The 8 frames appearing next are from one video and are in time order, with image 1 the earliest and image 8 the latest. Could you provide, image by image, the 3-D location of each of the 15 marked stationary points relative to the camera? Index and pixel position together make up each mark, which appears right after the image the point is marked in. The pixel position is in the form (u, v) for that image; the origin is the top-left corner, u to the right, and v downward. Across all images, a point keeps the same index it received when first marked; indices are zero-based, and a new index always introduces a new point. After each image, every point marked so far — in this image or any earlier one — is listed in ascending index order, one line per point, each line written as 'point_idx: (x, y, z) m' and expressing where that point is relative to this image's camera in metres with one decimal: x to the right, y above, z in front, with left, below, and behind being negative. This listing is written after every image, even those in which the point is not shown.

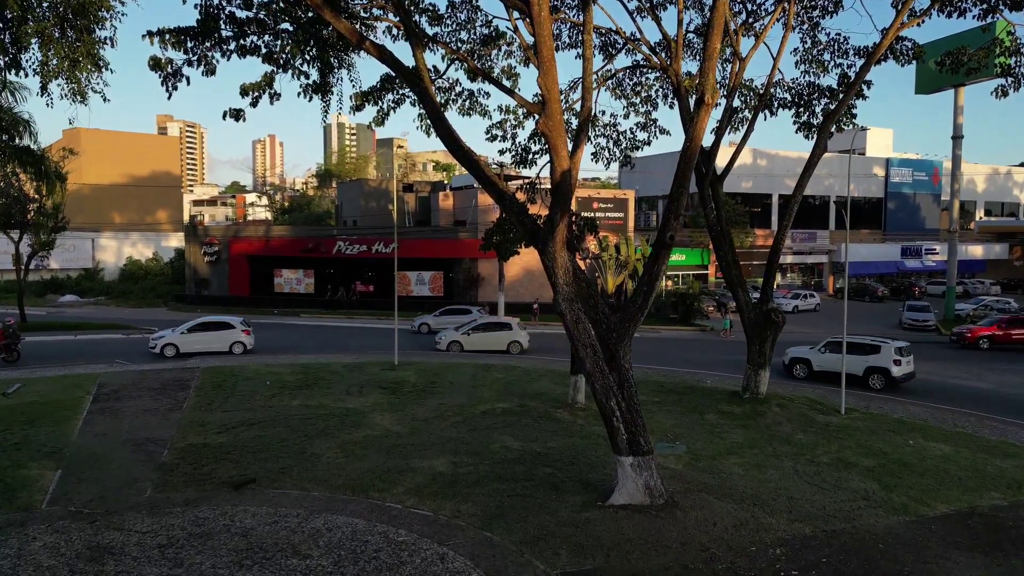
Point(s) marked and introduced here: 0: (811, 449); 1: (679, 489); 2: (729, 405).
0: (+5.5, -3.0, +13.6) m
1: (+2.5, -3.0, +10.9) m
2: (+4.9, -2.6, +16.5) m
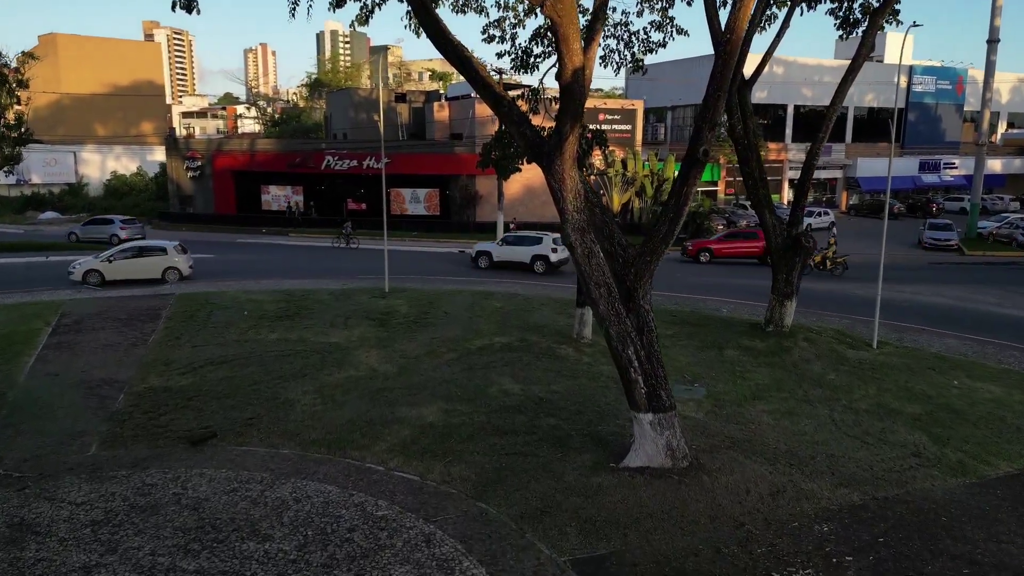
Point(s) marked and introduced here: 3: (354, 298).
0: (+5.5, -1.7, +12.1) m
1: (+2.5, -2.1, +9.5) m
2: (+4.9, -1.0, +15.0) m
3: (-4.0, -0.3, +18.5) m
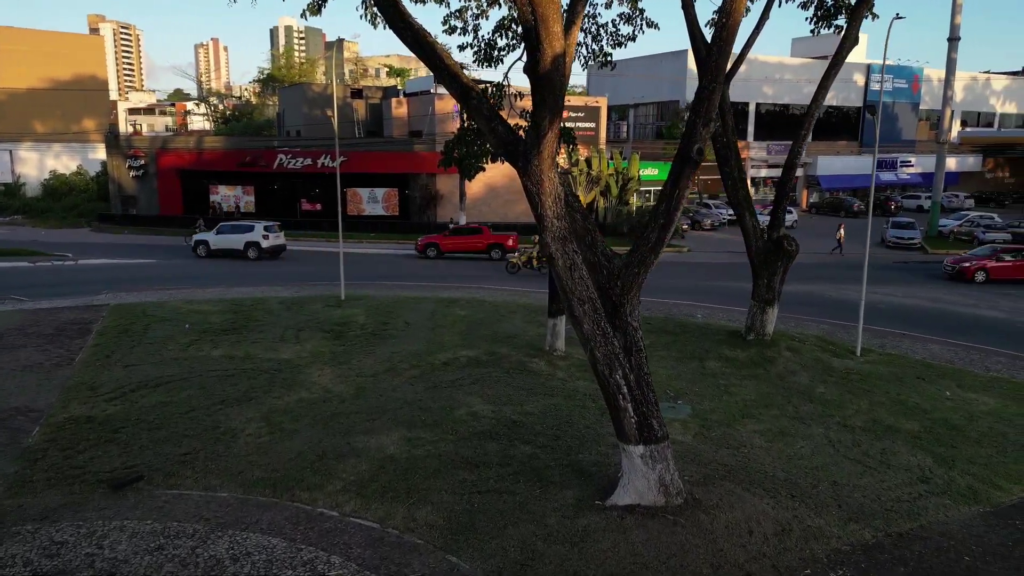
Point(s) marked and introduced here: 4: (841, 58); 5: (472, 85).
0: (+5.0, -1.8, +11.3) m
1: (+2.1, -2.2, +8.6) m
2: (+4.2, -1.2, +14.2) m
3: (-4.8, -0.5, +17.2) m
4: (+6.6, +4.6, +14.7) m
5: (-0.4, +2.3, +8.3) m
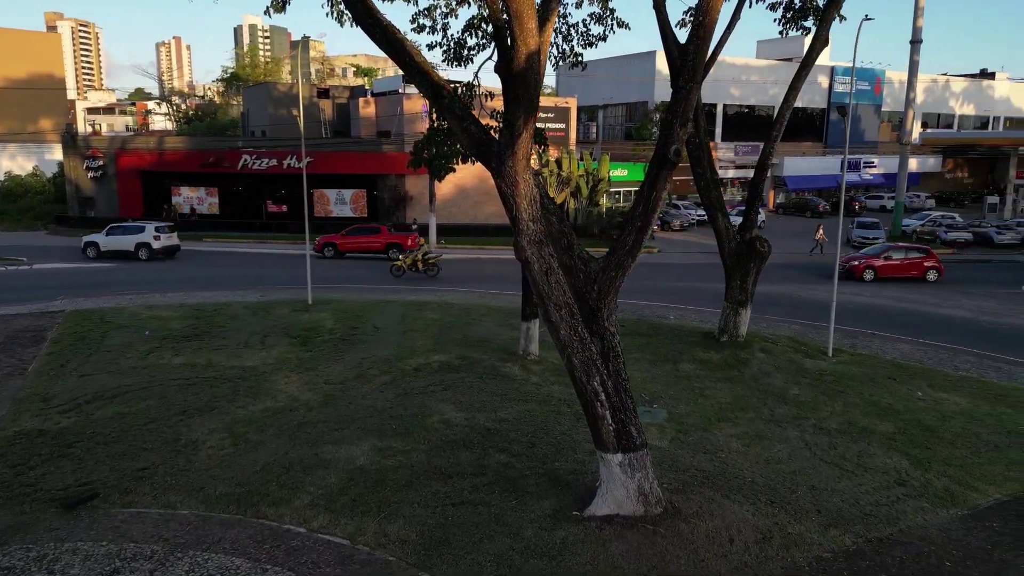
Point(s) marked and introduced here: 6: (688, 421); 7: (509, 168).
0: (+4.6, -1.9, +11.3) m
1: (+1.8, -2.2, +8.4) m
2: (+3.7, -1.2, +14.1) m
3: (-5.5, -0.6, +16.7) m
4: (+6.0, +4.6, +14.7) m
5: (-0.7, +2.2, +8.1) m
6: (+2.6, -1.9, +10.7) m
7: (0.0, +1.2, +7.4) m
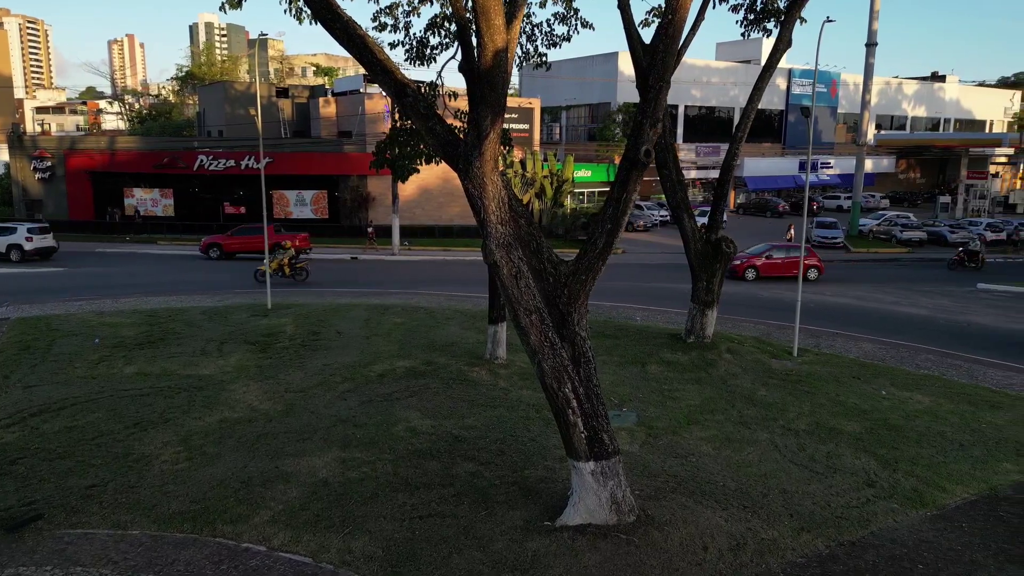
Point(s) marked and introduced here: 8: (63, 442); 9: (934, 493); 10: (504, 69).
0: (+4.1, -1.9, +11.3) m
1: (+1.5, -2.3, +8.3) m
2: (+3.1, -1.2, +14.0) m
3: (-6.2, -0.7, +16.2) m
4: (+5.3, +4.6, +14.8) m
5: (-1.1, +2.2, +7.8) m
6: (+2.1, -2.0, +10.5) m
7: (-0.3, +1.2, +7.2) m
8: (-5.8, -2.0, +9.5) m
9: (+5.0, -2.4, +8.7) m
10: (-0.1, +2.2, +7.2) m
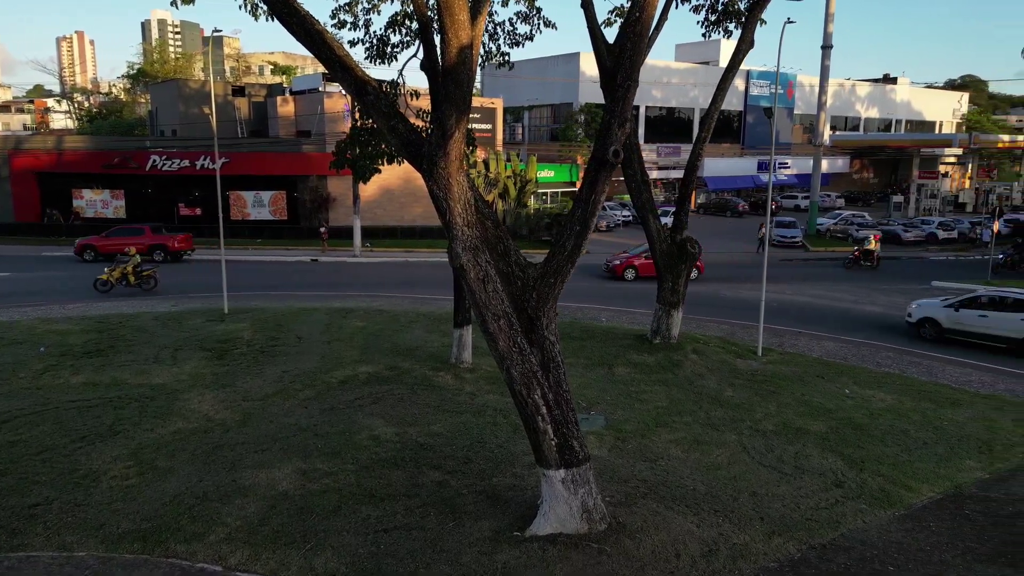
0: (+3.6, -1.9, +11.3) m
1: (+1.1, -2.3, +8.1) m
2: (+2.4, -1.2, +14.0) m
3: (-7.0, -0.8, +15.7) m
4: (+4.6, +4.6, +14.8) m
5: (-1.5, +2.1, +7.5) m
6: (+1.6, -2.0, +10.4) m
7: (-0.7, +1.1, +7.0) m
8: (-6.3, -2.1, +9.0) m
9: (+4.6, -2.4, +8.7) m
10: (-0.4, +2.1, +7.0) m
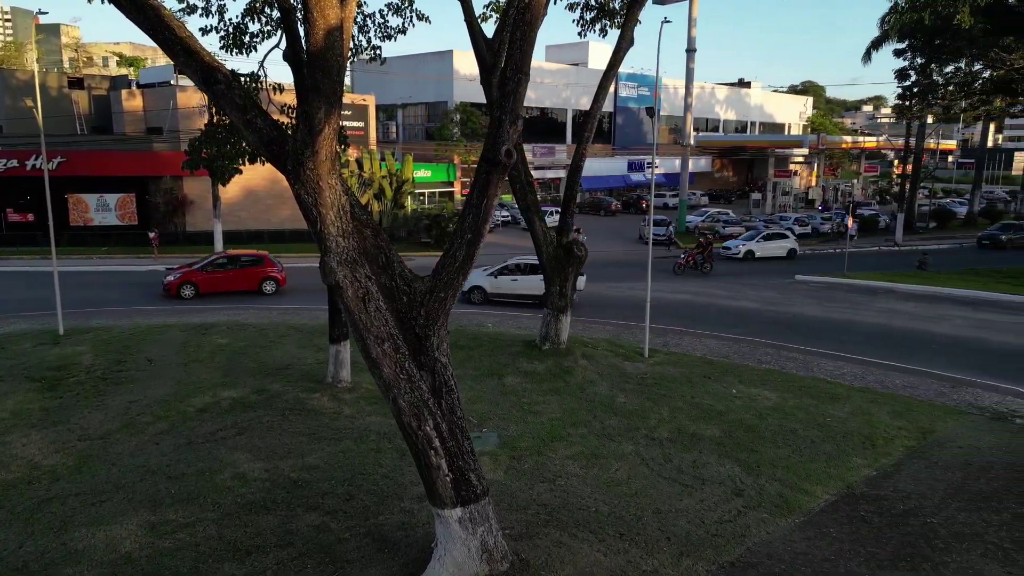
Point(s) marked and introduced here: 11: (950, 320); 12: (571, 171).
0: (+2.0, -1.9, +11.0) m
1: (0.0, -2.4, +7.4) m
2: (+0.3, -1.3, +13.4) m
3: (-9.3, -1.1, +13.5) m
4: (+2.1, +4.5, +14.6) m
5: (-2.6, +1.9, +6.4) m
6: (+0.1, -2.1, +9.8) m
7: (-1.7, +0.9, +6.0) m
8: (-7.4, -2.4, +7.1) m
9: (+3.4, -2.5, +8.6) m
10: (-1.4, +2.0, +6.1) m
11: (+11.9, -0.9, +20.0) m
12: (+1.1, +2.3, +14.2) m
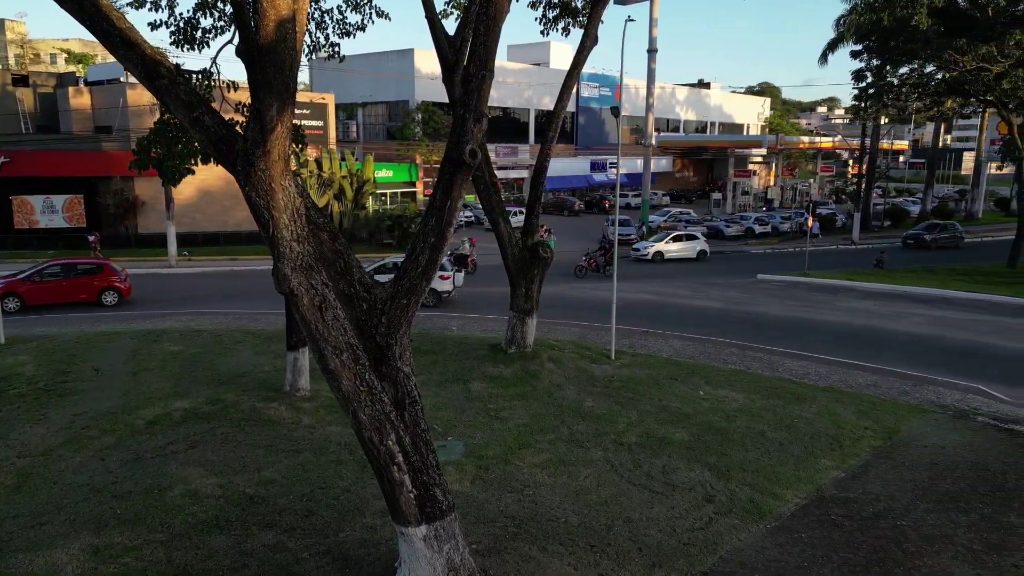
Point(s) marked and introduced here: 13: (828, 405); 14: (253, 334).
0: (+1.5, -2.0, +10.8) m
1: (-0.3, -2.5, +7.2) m
2: (-0.3, -1.4, +13.2) m
3: (-9.9, -1.2, +12.8) m
4: (+1.4, +4.5, +14.4) m
5: (-2.9, +1.9, +6.0) m
6: (-0.3, -2.1, +9.5) m
7: (-1.9, +0.9, +5.6) m
8: (-7.7, -2.5, +6.5) m
9: (+3.0, -2.5, +8.5) m
10: (-1.7, +1.9, +5.7) m
11: (+11.0, -0.8, +20.3) m
12: (+0.4, +2.2, +13.9) m
13: (+5.2, -1.9, +12.1) m
14: (-5.3, -0.9, +14.9) m
